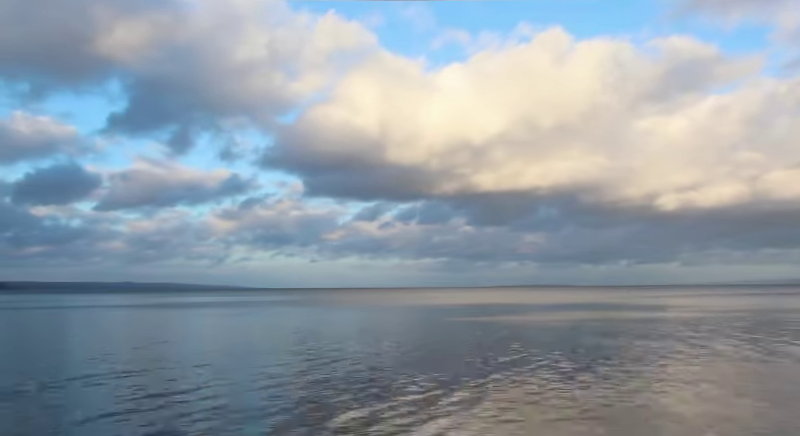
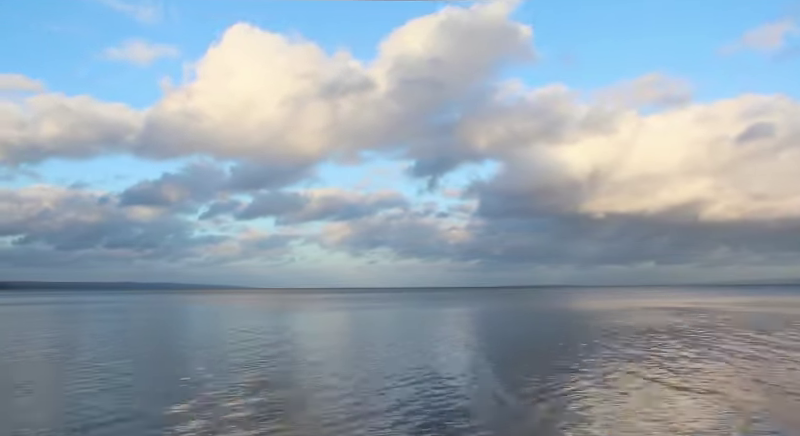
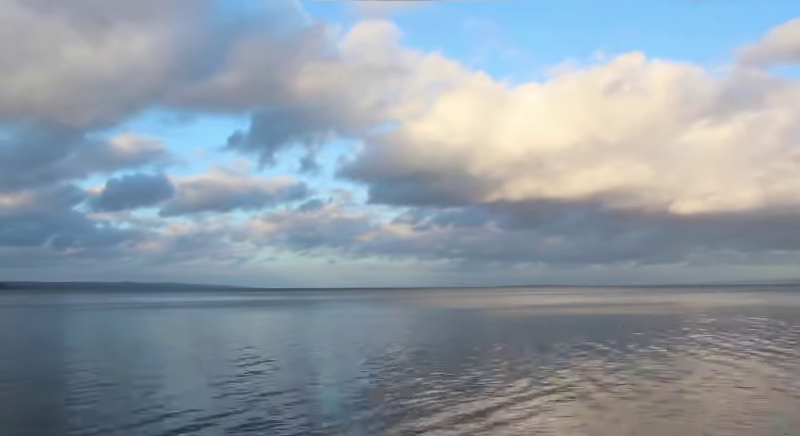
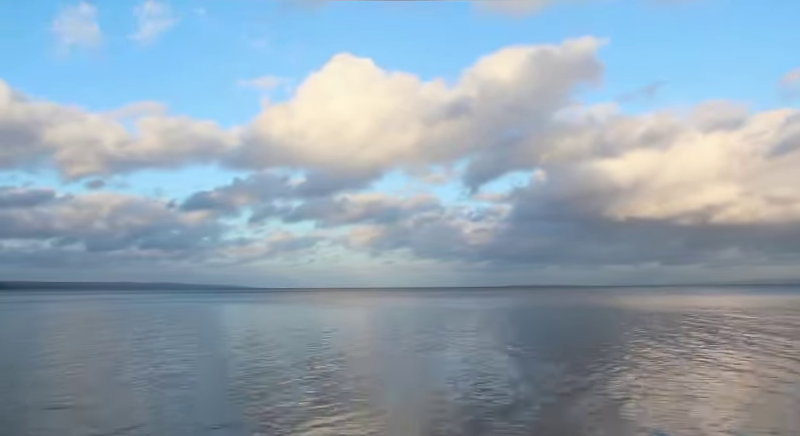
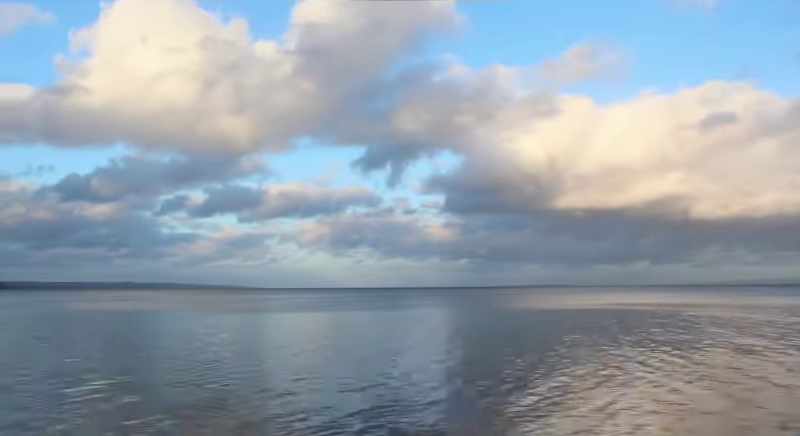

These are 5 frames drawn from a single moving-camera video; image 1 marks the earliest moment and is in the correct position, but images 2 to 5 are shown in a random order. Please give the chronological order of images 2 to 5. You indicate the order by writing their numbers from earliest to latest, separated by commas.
3, 5, 2, 4
